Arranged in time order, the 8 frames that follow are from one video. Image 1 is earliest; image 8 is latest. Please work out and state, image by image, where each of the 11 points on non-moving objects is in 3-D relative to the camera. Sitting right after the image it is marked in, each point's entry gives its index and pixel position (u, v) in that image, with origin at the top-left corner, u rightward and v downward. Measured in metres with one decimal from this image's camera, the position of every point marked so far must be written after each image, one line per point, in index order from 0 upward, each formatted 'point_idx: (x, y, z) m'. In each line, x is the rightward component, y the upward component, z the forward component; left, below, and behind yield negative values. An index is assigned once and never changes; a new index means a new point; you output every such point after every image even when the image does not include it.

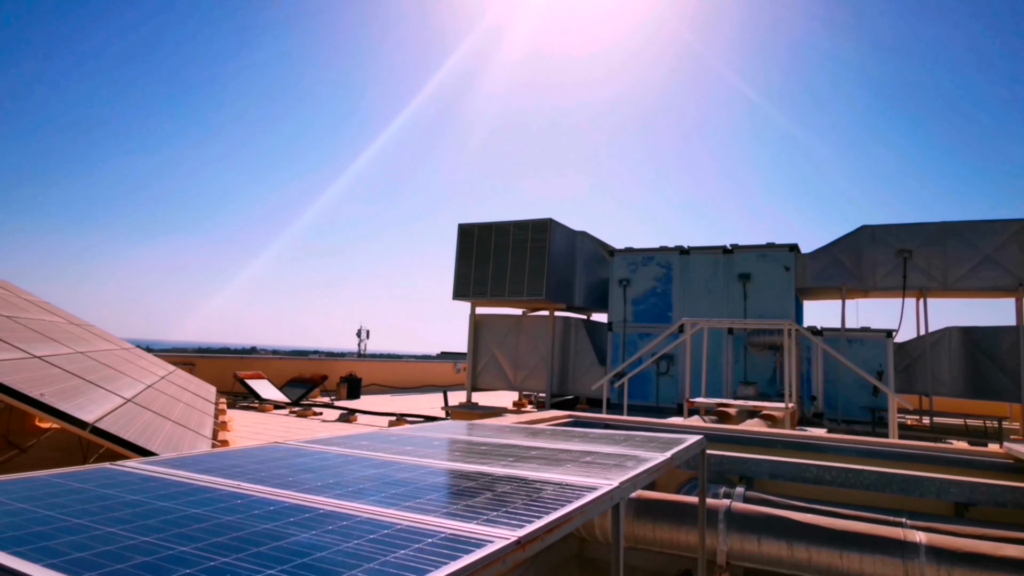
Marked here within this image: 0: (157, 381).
0: (-7.1, -1.9, +13.0) m
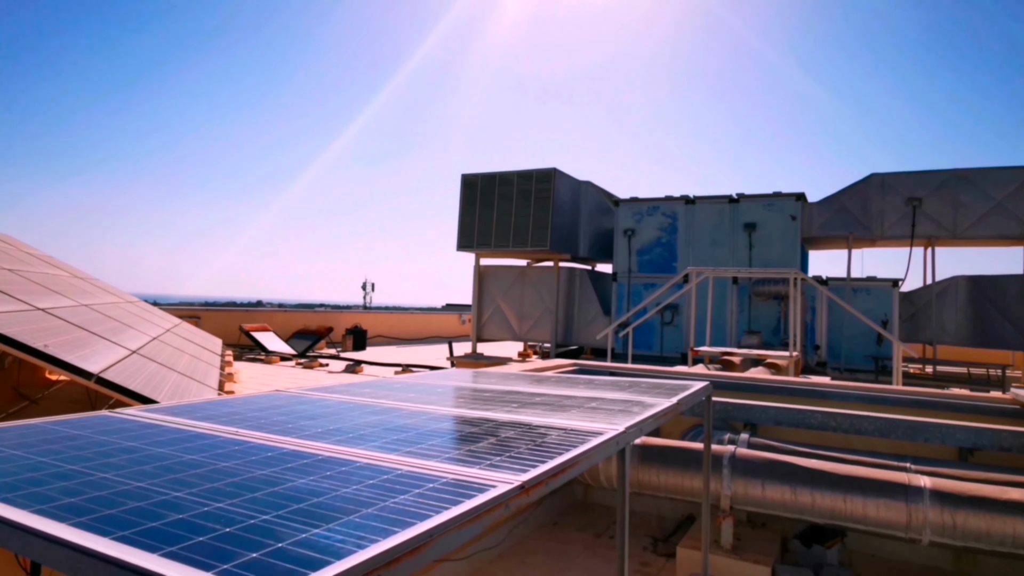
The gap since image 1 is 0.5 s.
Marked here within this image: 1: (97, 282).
0: (-7.0, -0.9, +13.0) m
1: (-10.6, +0.1, +16.4) m
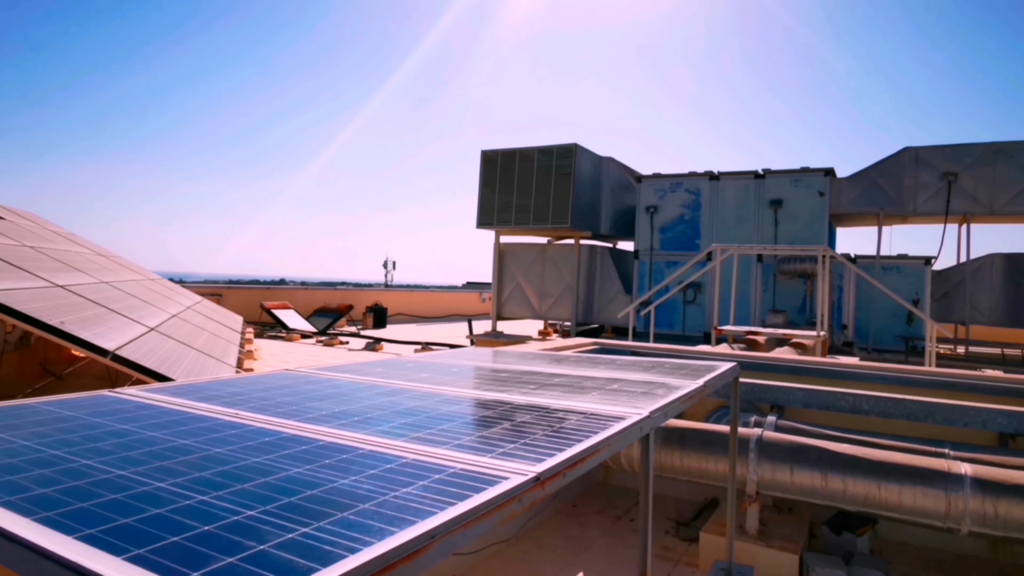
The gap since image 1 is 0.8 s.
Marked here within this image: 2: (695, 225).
0: (-6.6, -0.5, +13.1) m
1: (-10.1, +0.7, +16.6) m
2: (+5.0, +1.7, +17.8) m
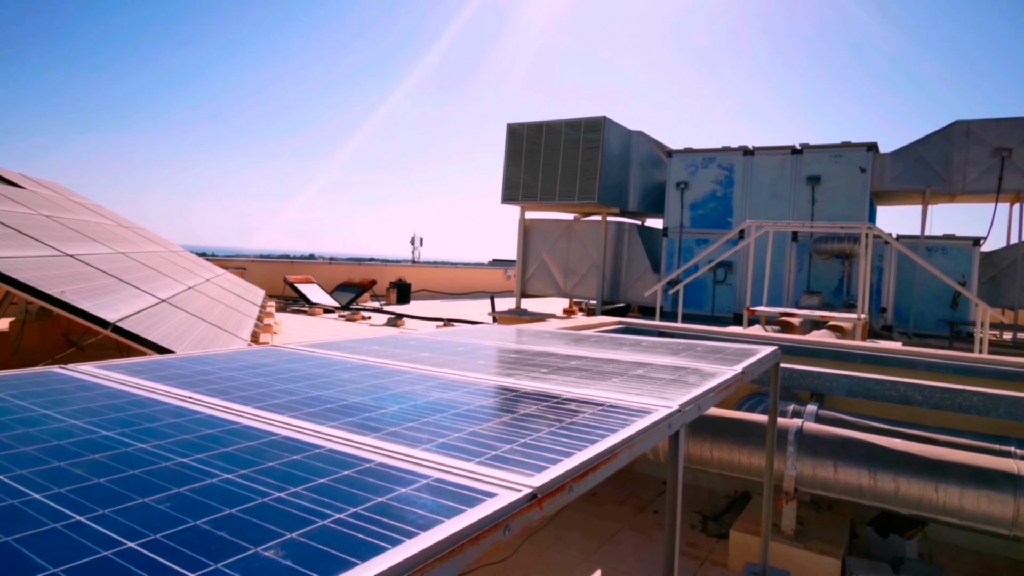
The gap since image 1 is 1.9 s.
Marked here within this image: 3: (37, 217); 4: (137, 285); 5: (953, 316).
0: (-6.2, +0.1, +12.9) m
1: (-9.4, +1.4, +16.5) m
2: (+5.7, +2.3, +17.0) m
3: (-7.6, +1.1, +10.4) m
4: (-5.2, 0.0, +9.0) m
5: (+10.2, -0.6, +15.0) m
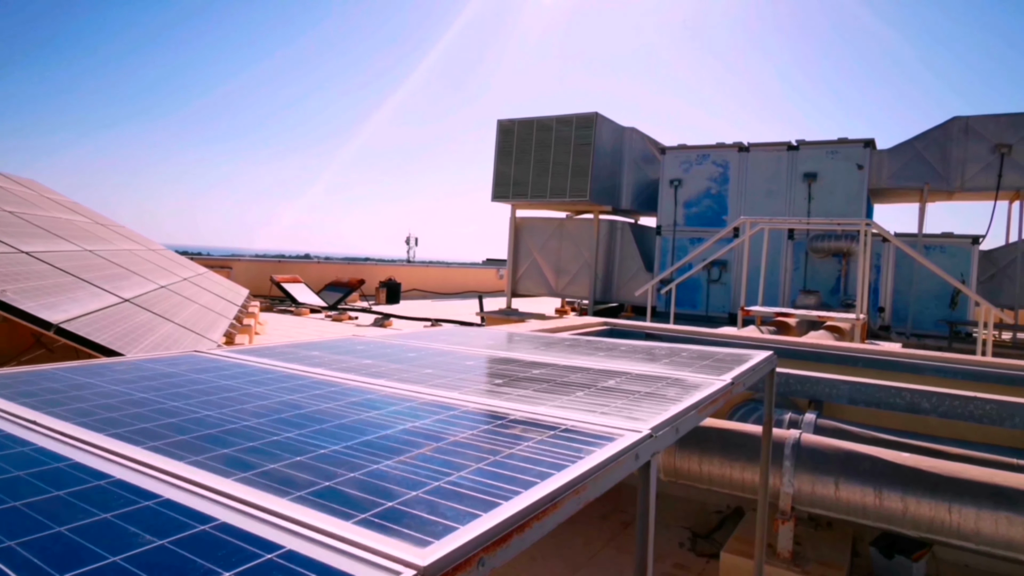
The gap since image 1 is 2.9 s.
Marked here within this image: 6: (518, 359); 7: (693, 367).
0: (-6.4, +0.1, +12.4) m
1: (-9.7, +1.4, +16.0) m
2: (+5.4, +2.3, +16.6) m
3: (-7.9, +1.2, +9.9) m
4: (-5.5, +0.1, +8.5) m
5: (+10.0, -0.6, +14.6) m
6: (0.0, -0.4, +3.2) m
7: (+0.9, -0.4, +3.1) m
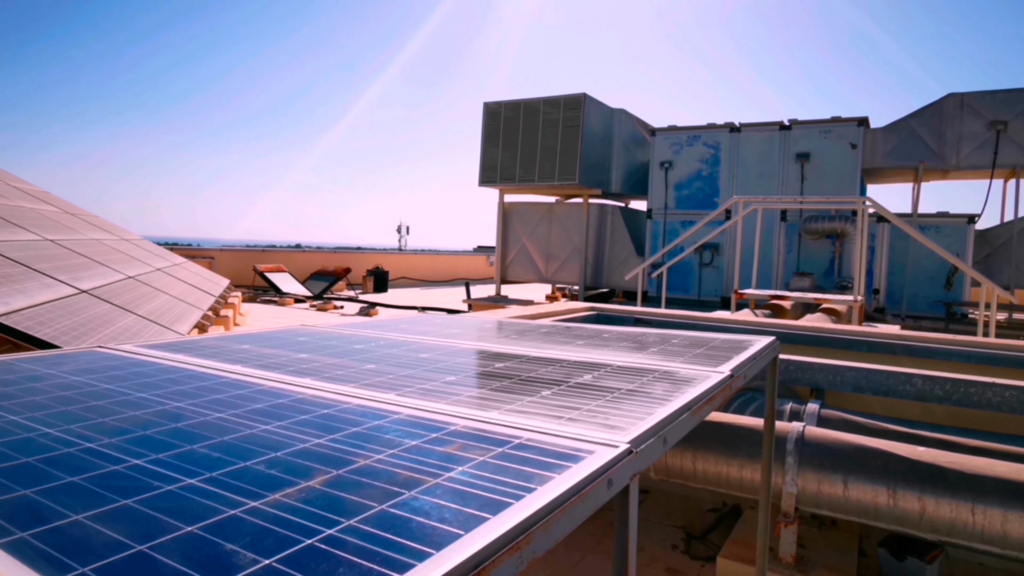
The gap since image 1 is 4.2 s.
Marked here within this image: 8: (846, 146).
0: (-6.7, +0.3, +11.9) m
1: (-10.1, +1.6, +15.4) m
2: (+5.1, +2.7, +16.2) m
3: (-8.1, +1.3, +9.3) m
4: (-5.7, +0.2, +8.0) m
5: (+9.7, -0.2, +14.3) m
6: (-0.1, -0.3, +2.8) m
7: (+0.7, -0.3, +2.7) m
8: (+7.7, +3.3, +14.8) m
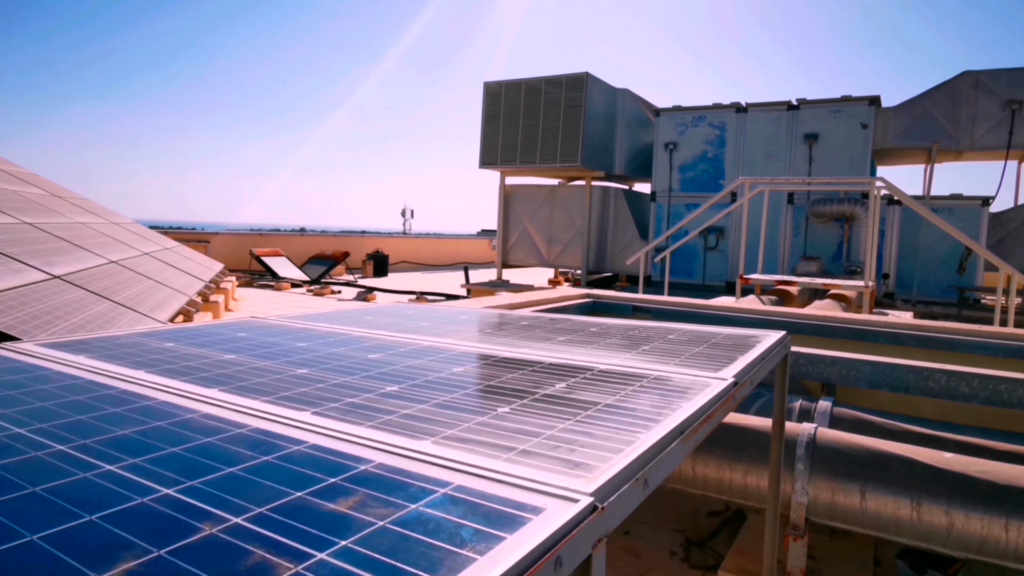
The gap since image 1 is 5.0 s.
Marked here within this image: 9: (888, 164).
0: (-6.8, +0.5, +11.5) m
1: (-10.1, +2.0, +15.0) m
2: (+5.0, +3.1, +15.7) m
3: (-8.2, +1.5, +9.0) m
4: (-5.8, +0.3, +7.7) m
5: (+9.7, +0.2, +13.9) m
6: (-0.2, -0.2, +2.4) m
7: (+0.6, -0.2, +2.3) m
8: (+7.7, +3.6, +14.3) m
9: (+10.1, +3.3, +17.3) m
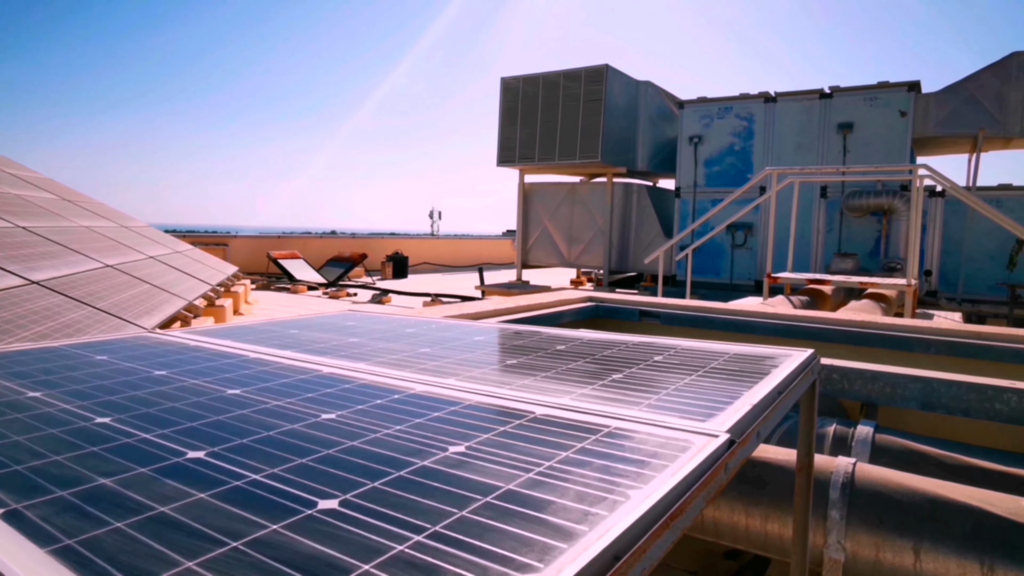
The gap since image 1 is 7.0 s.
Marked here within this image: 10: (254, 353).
0: (-6.6, +0.5, +11.2) m
1: (-9.7, +1.9, +14.9) m
2: (+5.4, +3.1, +14.9) m
3: (-8.1, +1.4, +8.7) m
4: (-5.7, +0.3, +7.3) m
5: (+9.9, +0.2, +12.8) m
6: (-0.4, -0.2, +1.8) m
7: (+0.4, -0.3, +1.6) m
8: (+8.0, +3.7, +13.3) m
9: (+10.5, +3.4, +16.3) m
10: (-0.9, -0.2, +2.1) m
